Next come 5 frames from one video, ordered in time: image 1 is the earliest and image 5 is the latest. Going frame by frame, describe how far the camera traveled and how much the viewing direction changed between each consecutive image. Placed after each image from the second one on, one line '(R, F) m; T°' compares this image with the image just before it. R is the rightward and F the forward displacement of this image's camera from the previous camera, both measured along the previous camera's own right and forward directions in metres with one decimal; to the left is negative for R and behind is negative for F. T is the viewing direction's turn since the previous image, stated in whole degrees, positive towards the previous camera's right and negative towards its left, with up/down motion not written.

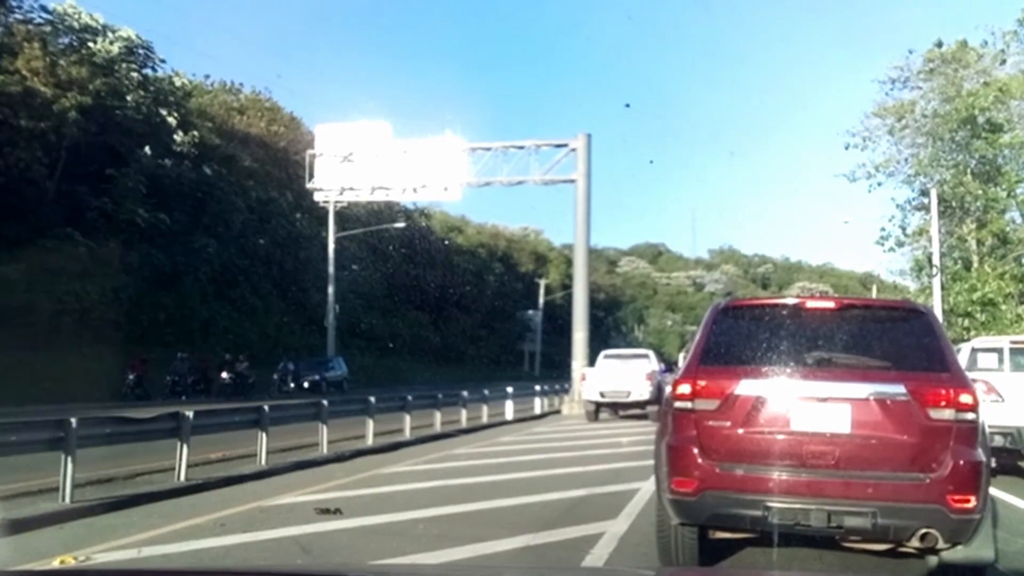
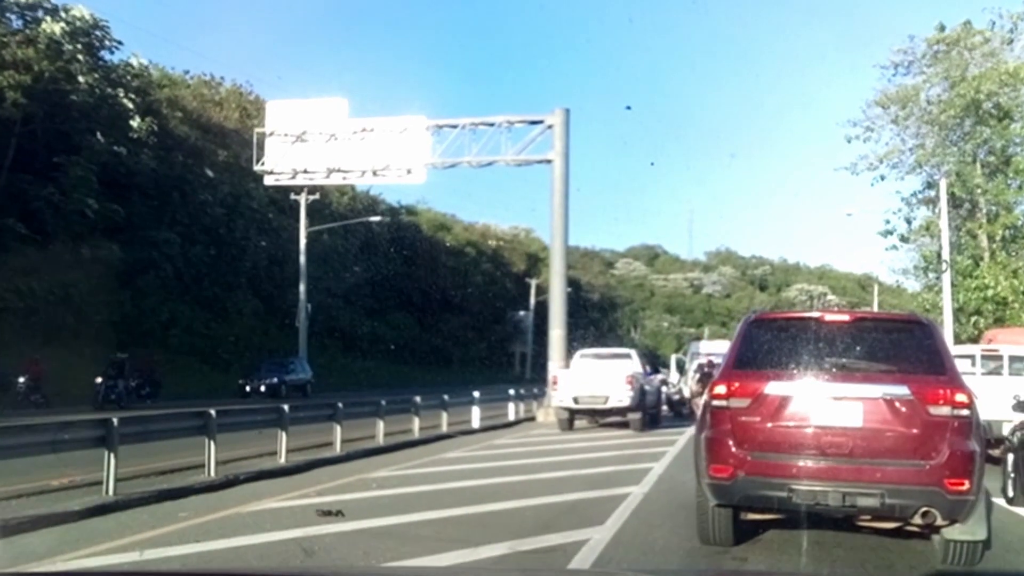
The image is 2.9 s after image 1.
(-0.3, -0.9) m; 0°
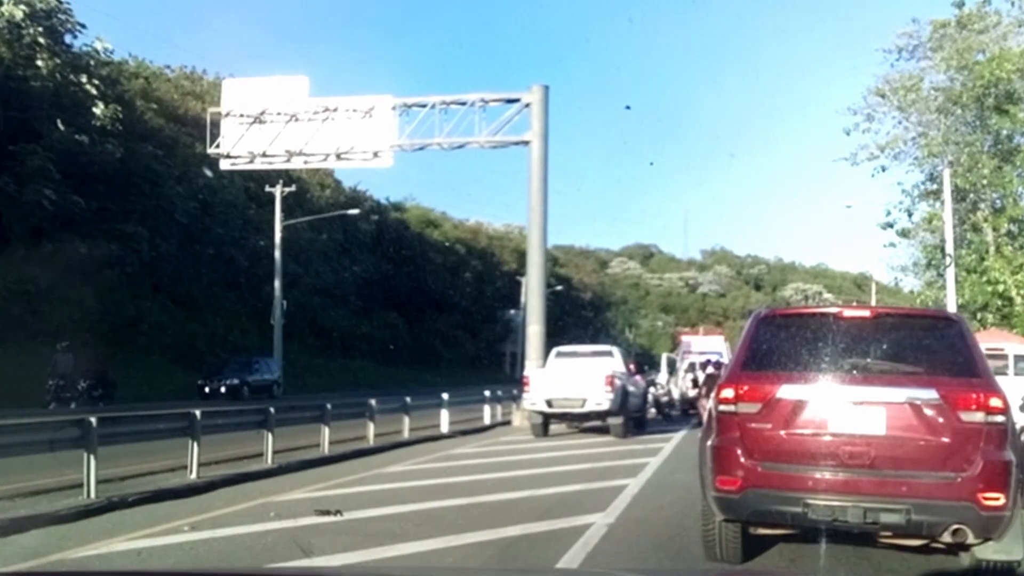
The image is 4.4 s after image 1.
(0.0, +0.6) m; 0°
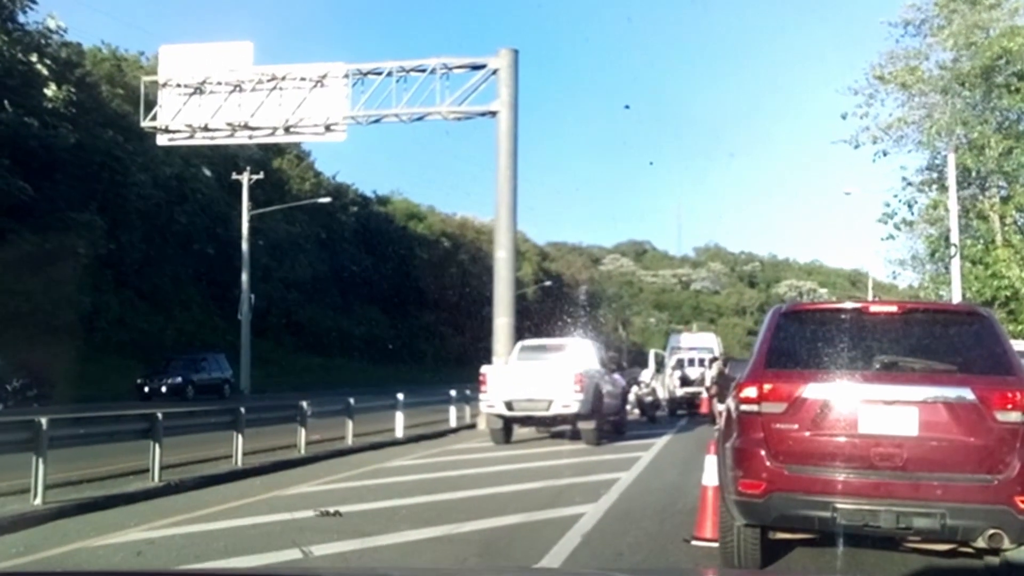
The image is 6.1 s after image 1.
(-0.1, +0.2) m; 0°
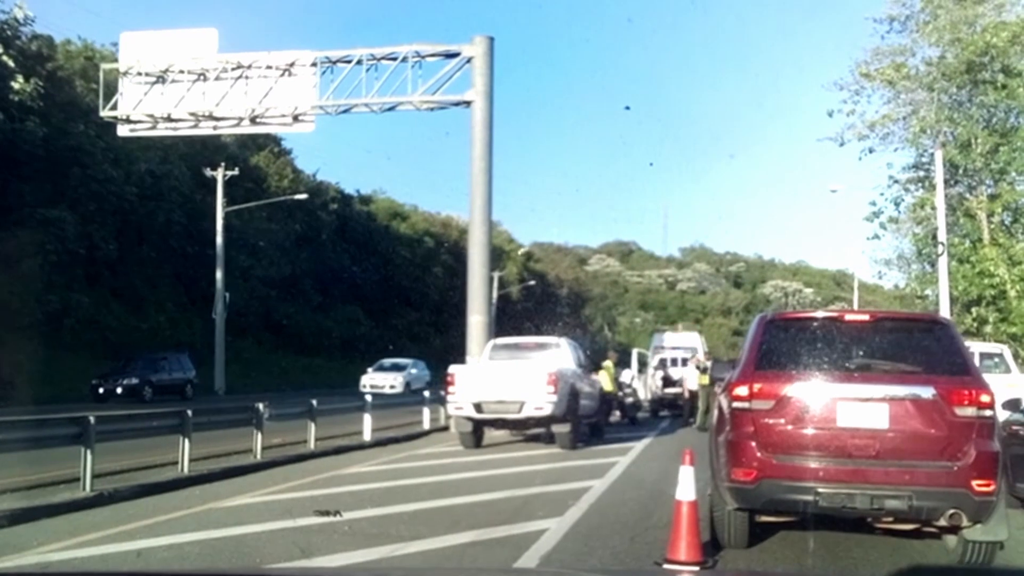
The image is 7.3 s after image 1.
(+0.1, +0.4) m; +1°
